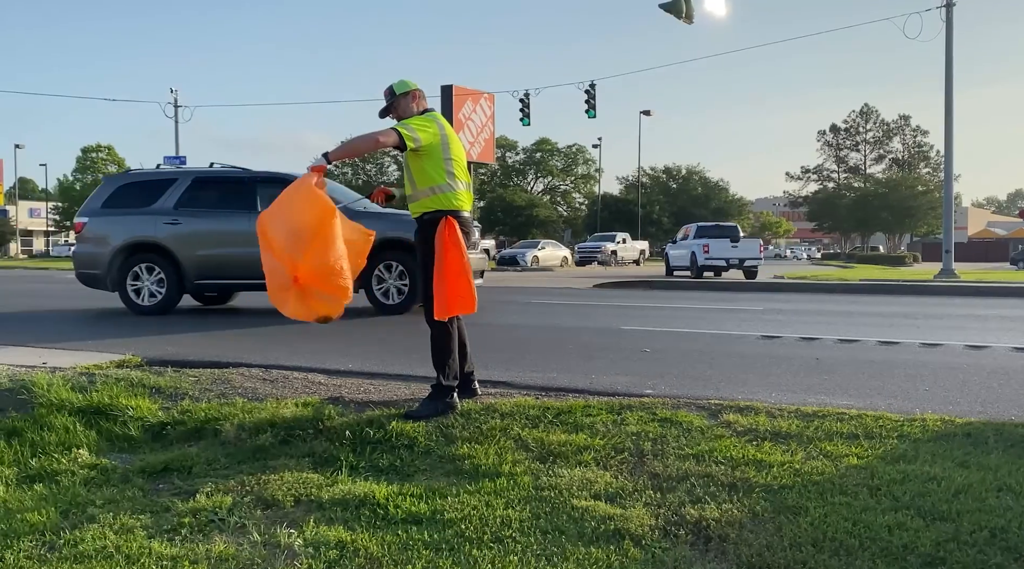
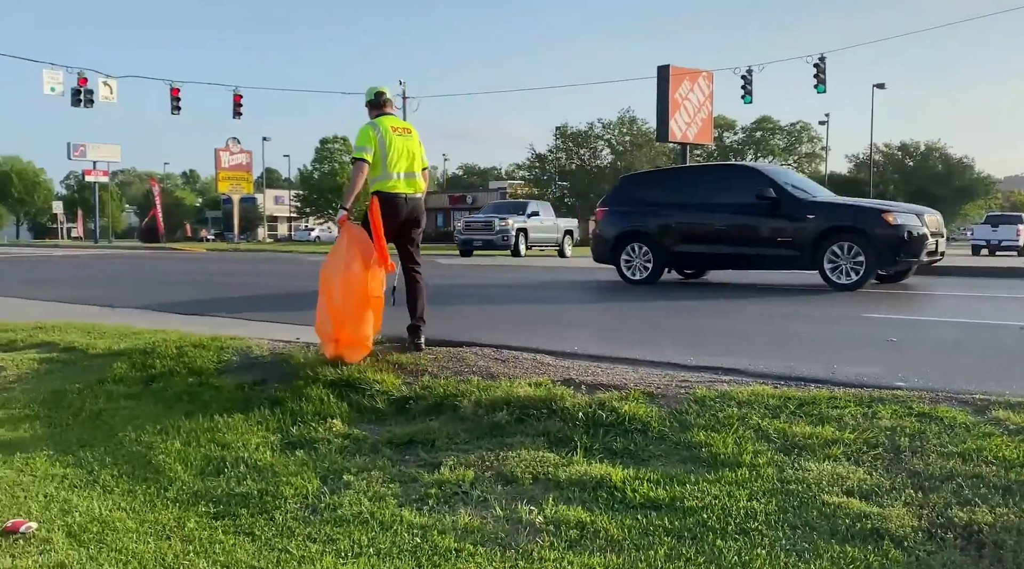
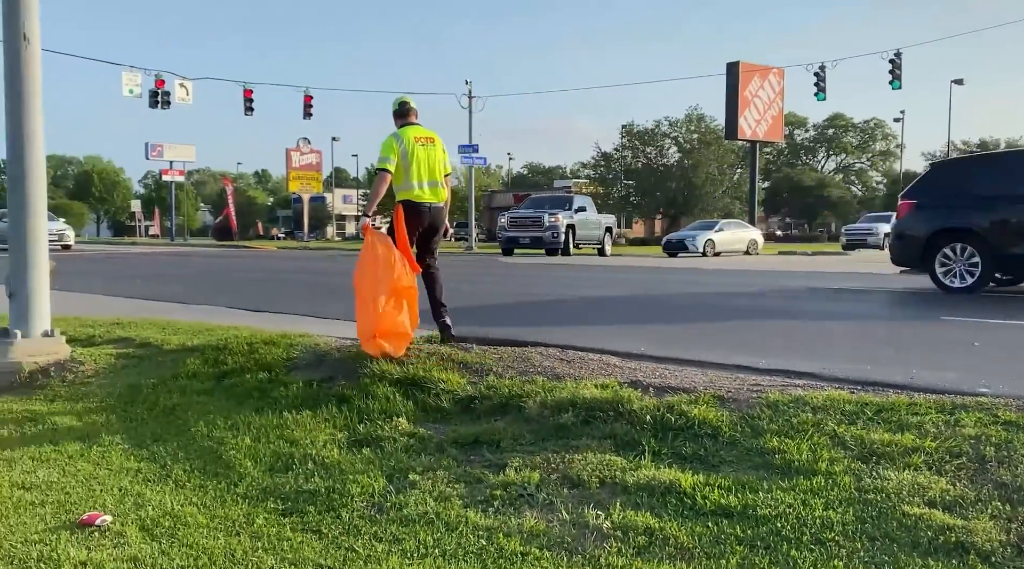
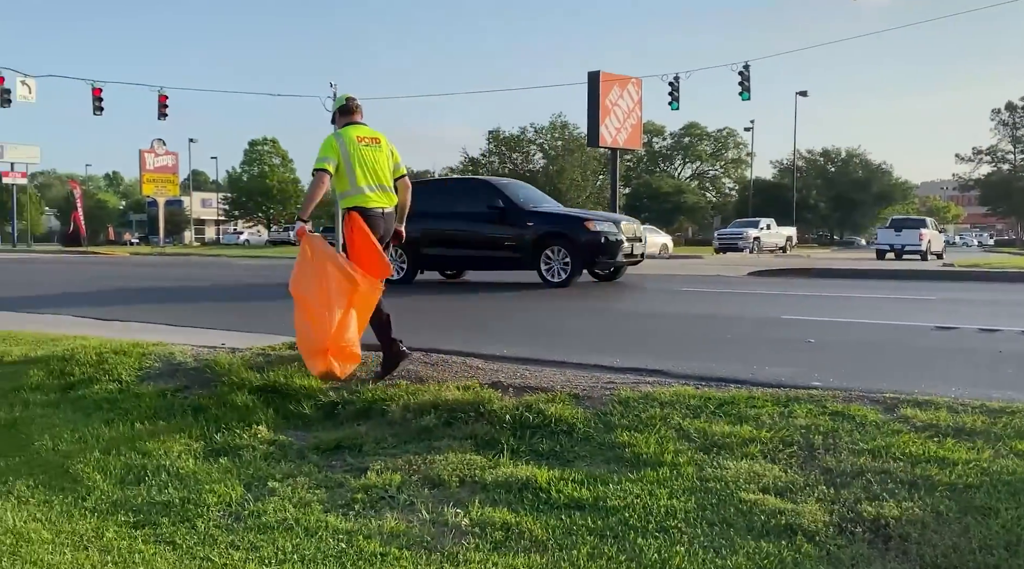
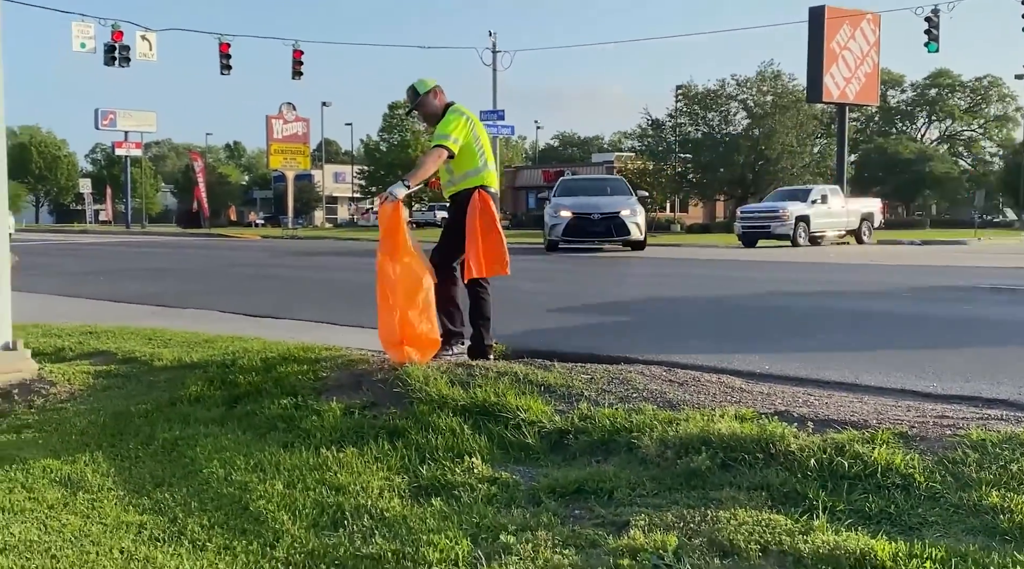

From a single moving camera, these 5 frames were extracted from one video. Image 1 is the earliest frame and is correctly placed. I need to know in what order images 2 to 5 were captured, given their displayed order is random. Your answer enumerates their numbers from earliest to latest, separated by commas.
4, 2, 3, 5
